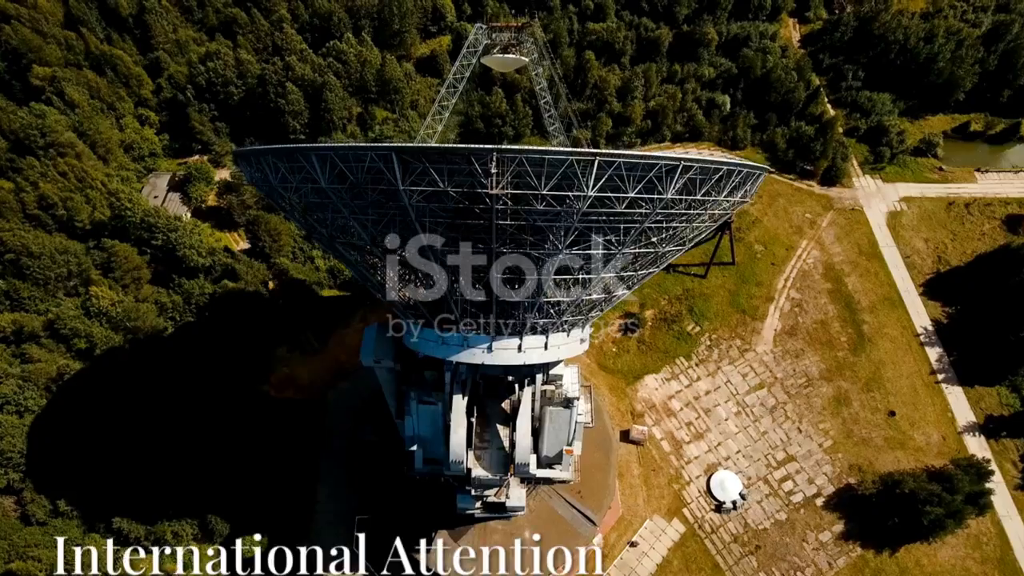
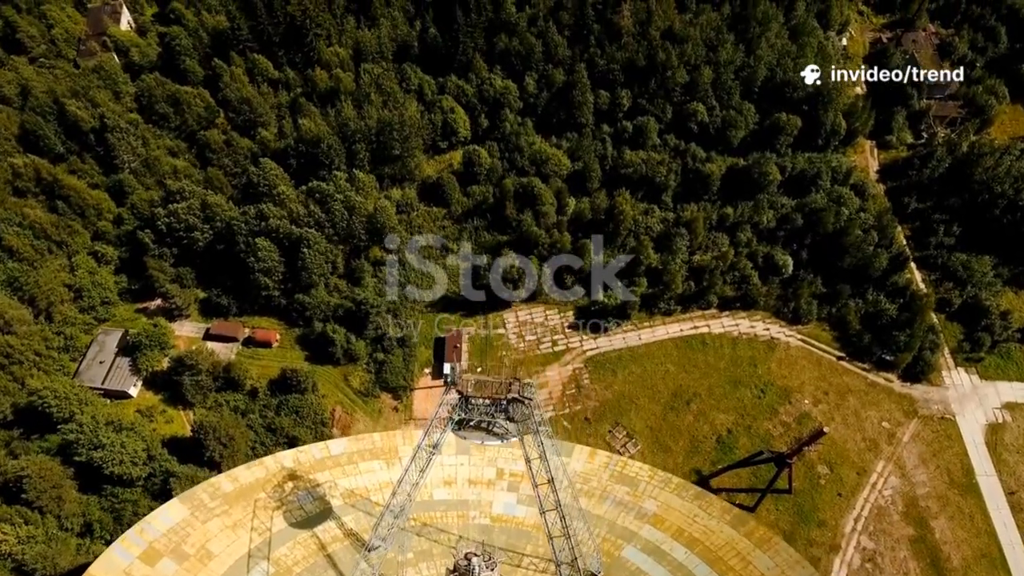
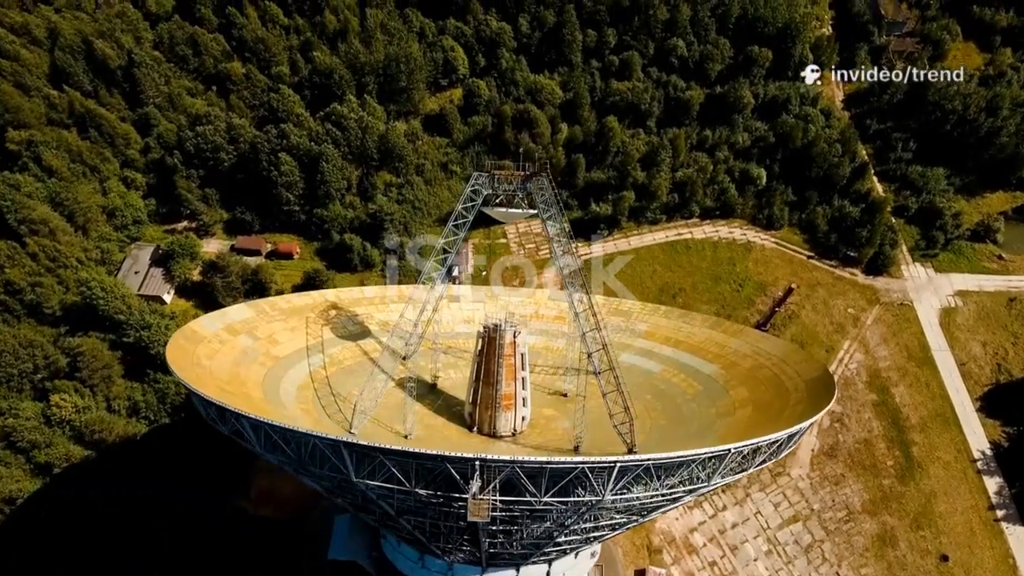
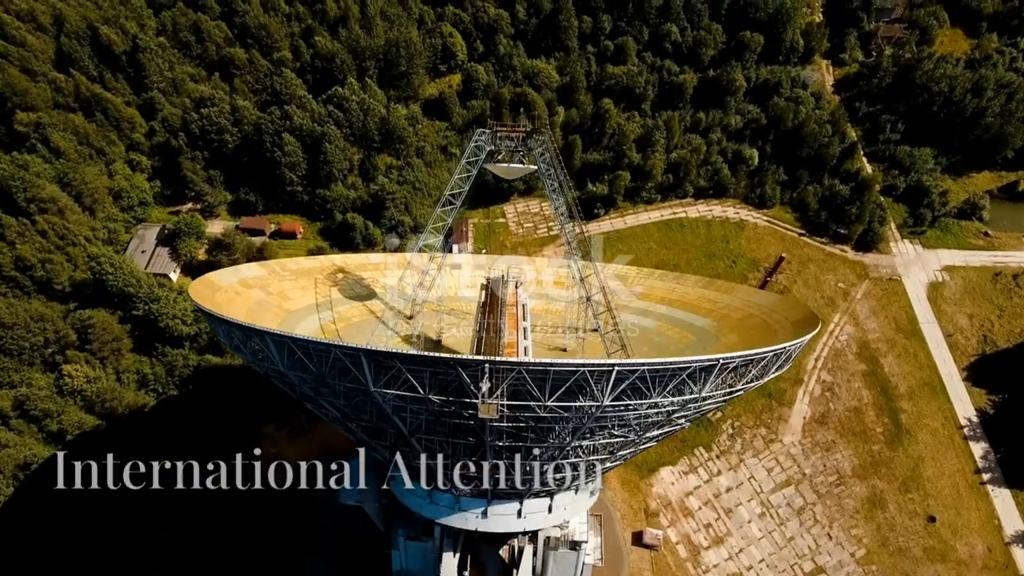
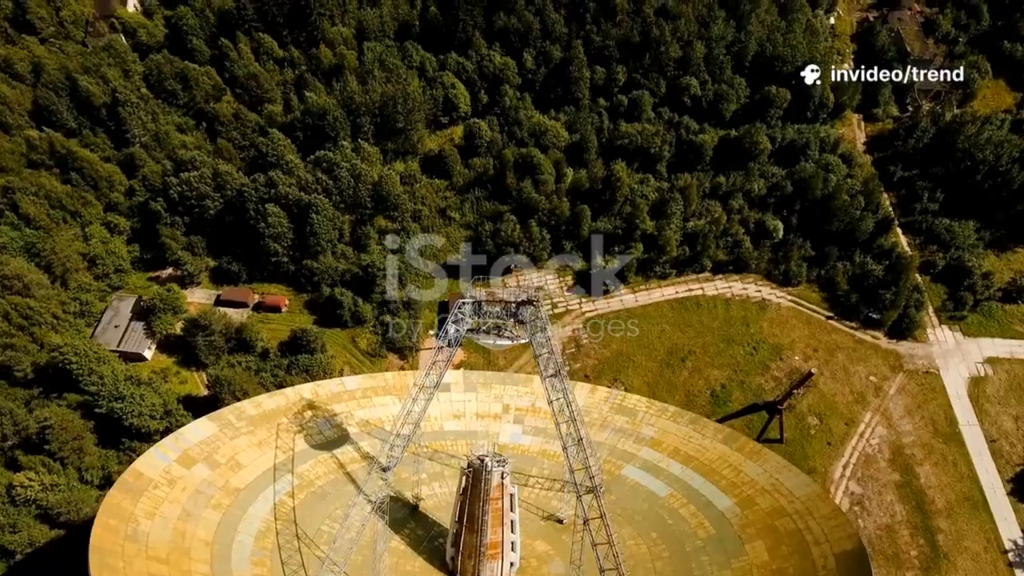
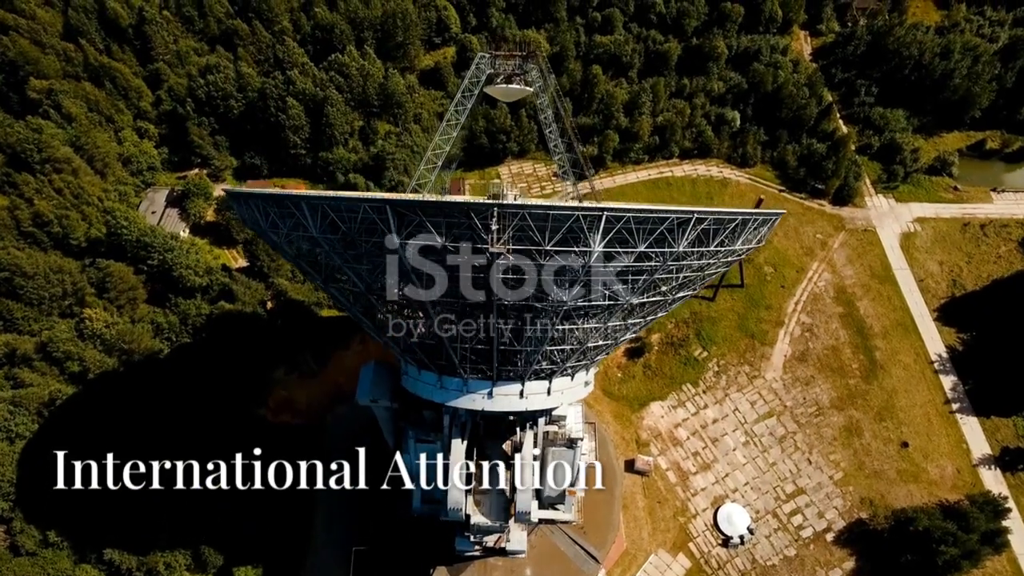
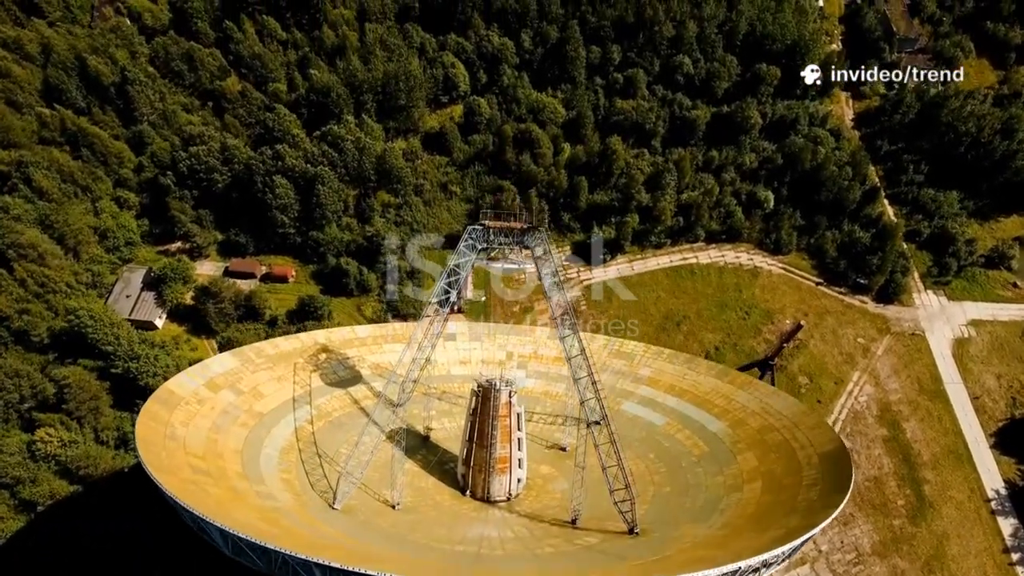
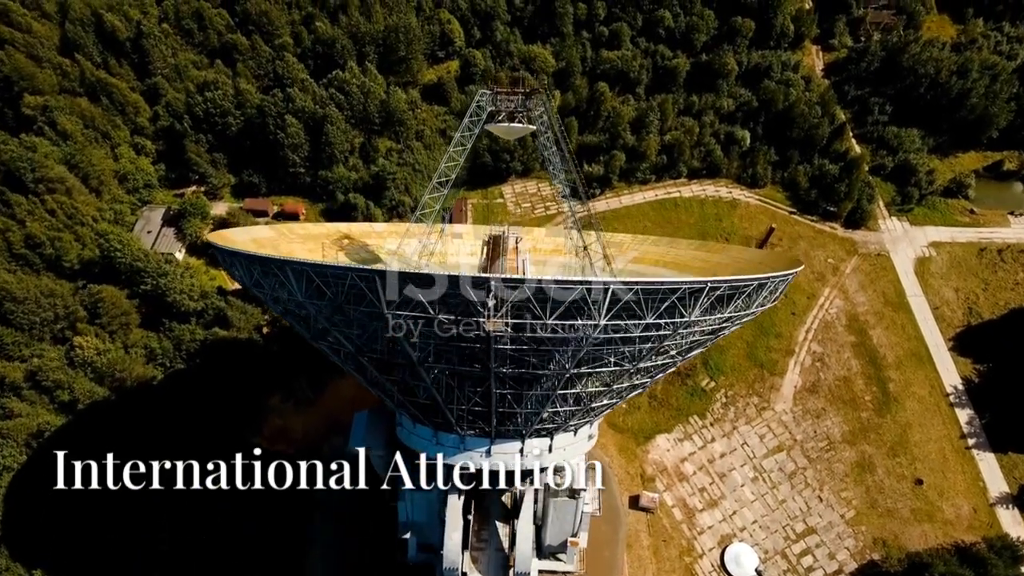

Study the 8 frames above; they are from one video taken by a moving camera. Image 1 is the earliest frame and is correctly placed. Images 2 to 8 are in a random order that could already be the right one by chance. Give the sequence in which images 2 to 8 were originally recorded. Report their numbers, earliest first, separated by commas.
6, 8, 4, 3, 7, 5, 2
